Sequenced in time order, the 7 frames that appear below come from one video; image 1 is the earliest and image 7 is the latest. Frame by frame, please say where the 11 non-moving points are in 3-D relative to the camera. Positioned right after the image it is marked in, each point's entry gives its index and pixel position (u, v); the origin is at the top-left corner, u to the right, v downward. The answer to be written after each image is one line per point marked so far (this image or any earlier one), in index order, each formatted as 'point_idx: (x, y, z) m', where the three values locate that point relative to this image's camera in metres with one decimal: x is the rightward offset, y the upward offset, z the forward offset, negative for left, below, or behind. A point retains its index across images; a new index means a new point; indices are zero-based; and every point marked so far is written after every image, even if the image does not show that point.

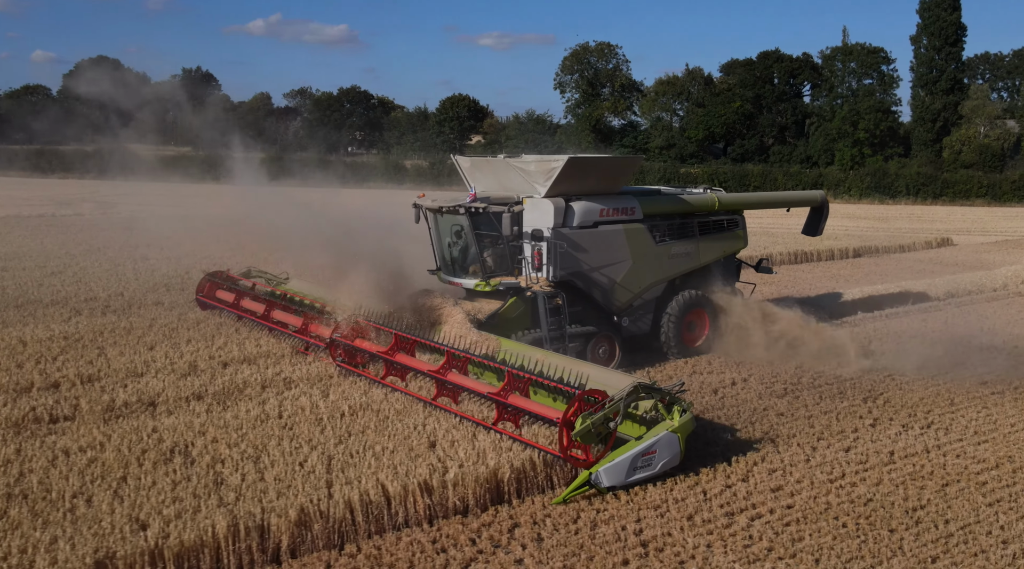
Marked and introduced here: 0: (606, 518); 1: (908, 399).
0: (+0.5, -1.2, +4.4) m
1: (+3.2, -1.0, +6.6) m
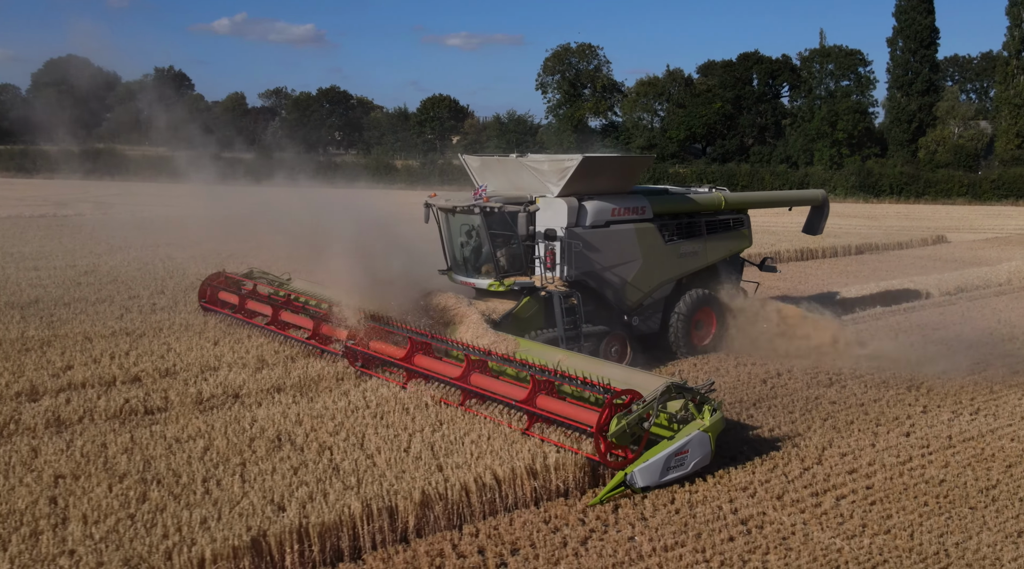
0: (+1.1, -1.2, +4.6) m
1: (+3.7, -0.9, +6.9) m
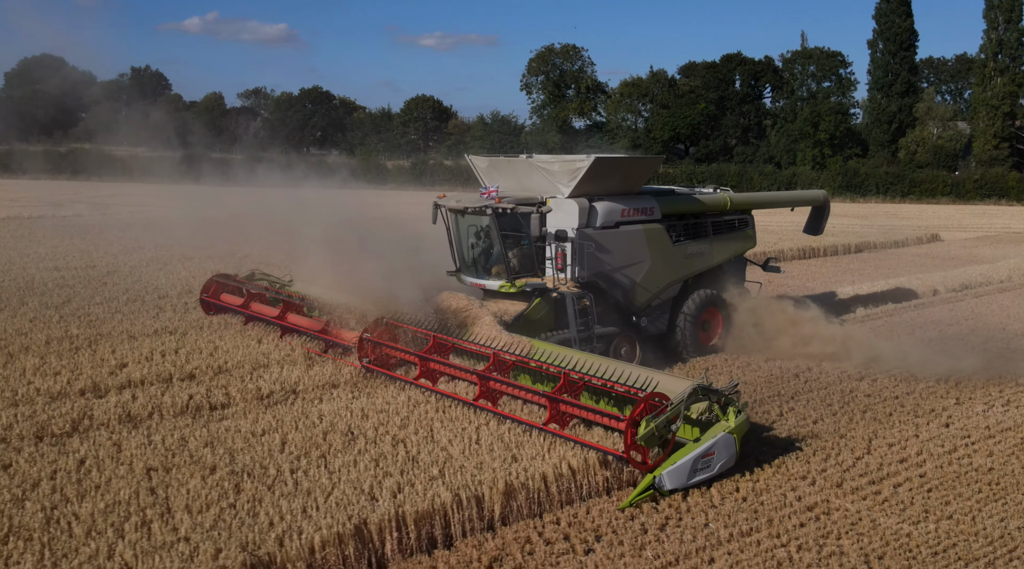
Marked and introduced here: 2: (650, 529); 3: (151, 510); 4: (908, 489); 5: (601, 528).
0: (+1.5, -1.2, +4.7) m
1: (+4.0, -0.9, +7.1) m
2: (+0.7, -1.2, +4.2) m
3: (-1.6, -1.0, +3.7) m
4: (+2.3, -1.2, +4.7) m
5: (+0.5, -1.2, +4.1) m
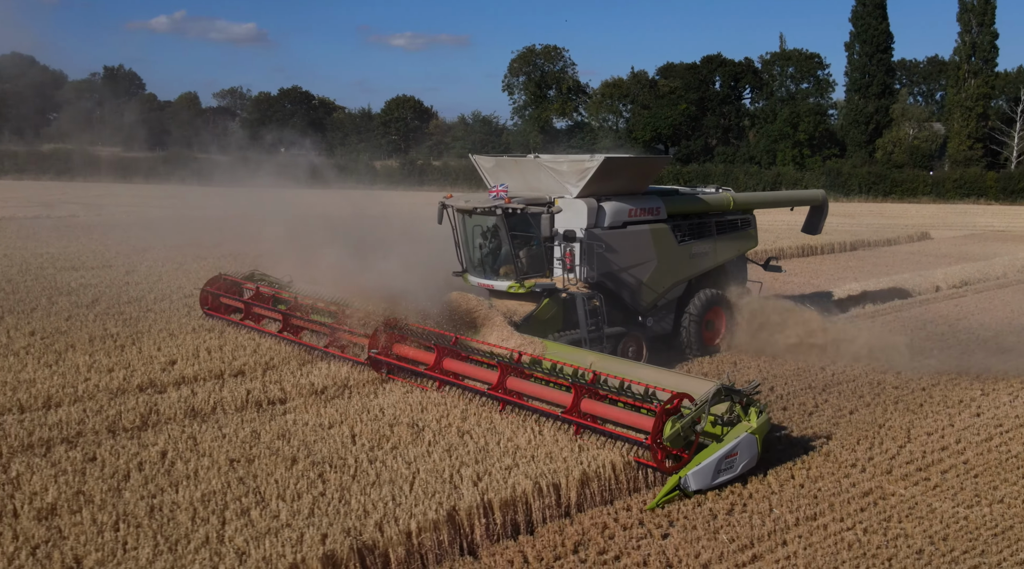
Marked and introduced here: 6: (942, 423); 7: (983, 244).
0: (+1.8, -1.1, +4.9) m
1: (+4.3, -0.8, +7.4) m
2: (+1.1, -1.2, +4.3) m
3: (-1.2, -1.0, +3.7) m
4: (+2.7, -1.1, +4.9) m
5: (+0.8, -1.2, +4.3) m
6: (+3.1, -1.0, +5.9) m
7: (+11.3, +1.0, +19.7) m
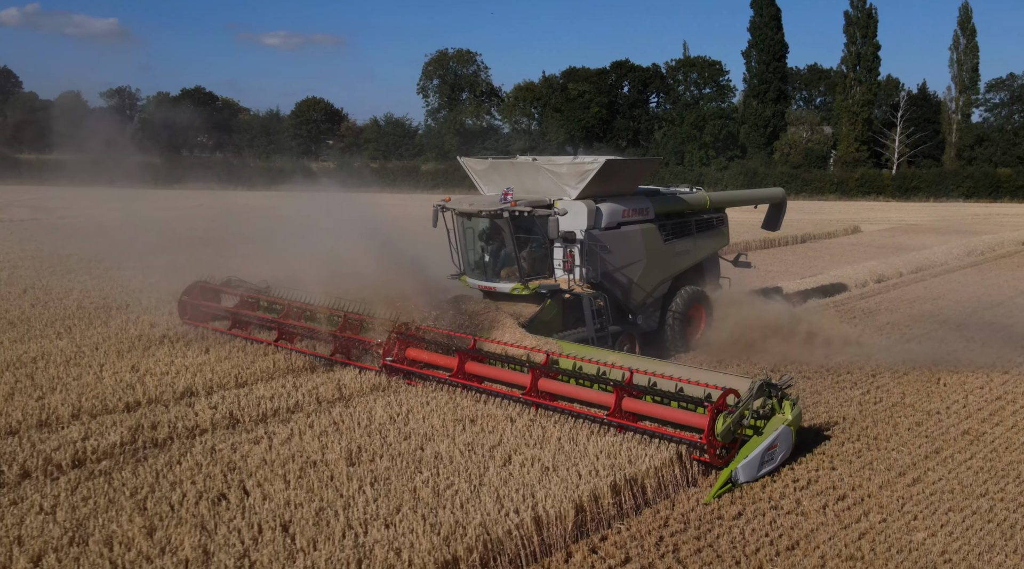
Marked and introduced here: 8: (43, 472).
0: (+2.8, -1.0, +5.7) m
1: (+5.0, -0.6, +8.5) m
2: (+2.2, -1.0, +5.1) m
3: (0.0, -0.9, +4.3) m
4: (+3.7, -0.9, +5.9) m
5: (+1.9, -1.0, +5.0) m
6: (+4.0, -0.8, +6.9) m
7: (+10.5, +1.3, +21.6) m
8: (-2.4, -1.0, +4.3) m
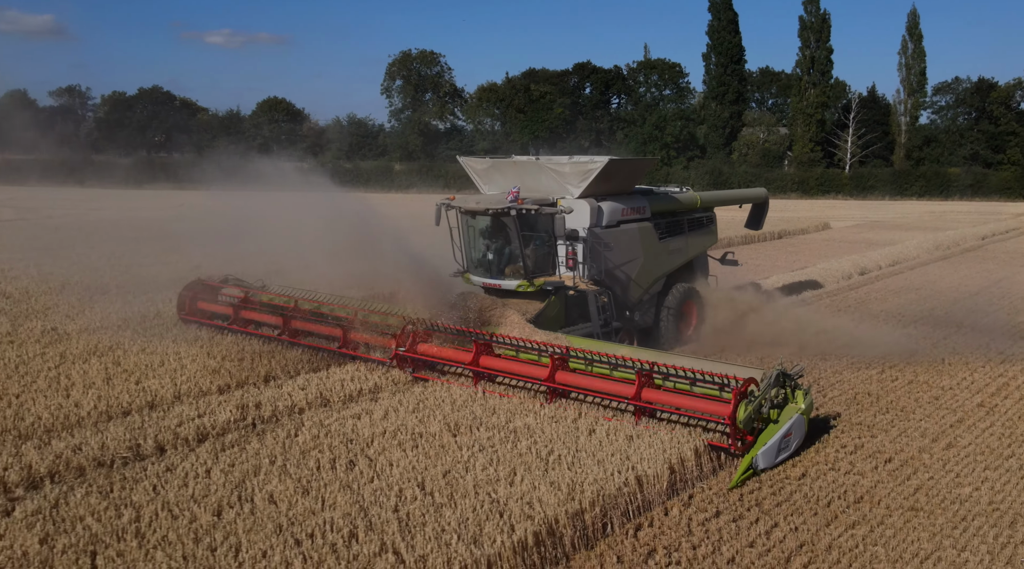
0: (+3.3, -0.8, +6.3) m
1: (+5.3, -0.5, +9.2) m
2: (+2.7, -0.9, +5.7) m
3: (+0.5, -0.8, +4.7) m
4: (+4.1, -0.8, +6.5) m
5: (+2.4, -0.9, +5.6) m
6: (+4.4, -0.7, +7.5) m
7: (+10.1, +1.4, +22.5) m
8: (-1.9, -0.9, +4.7) m
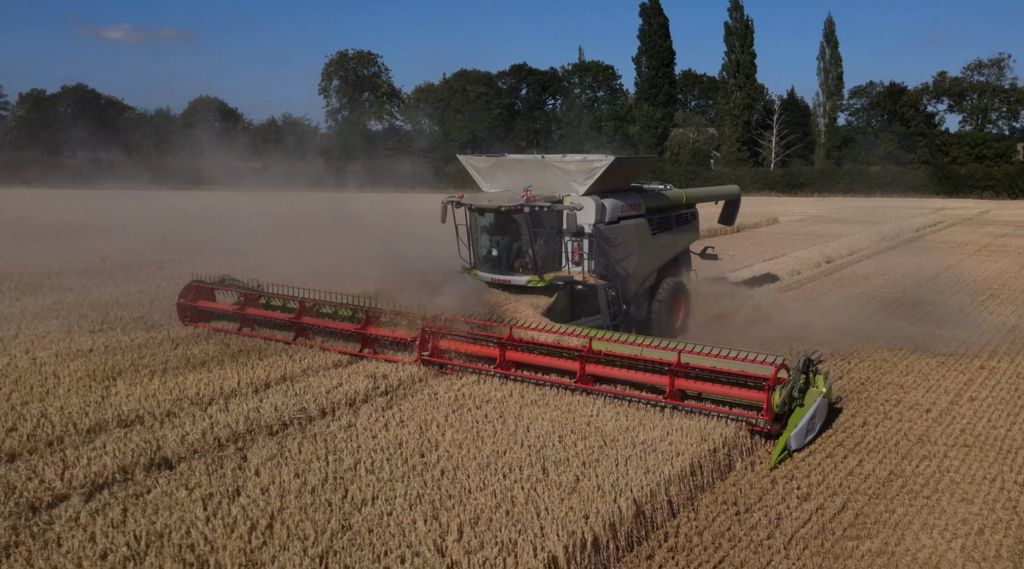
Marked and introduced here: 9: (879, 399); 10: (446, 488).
0: (+3.9, -0.6, +7.3) m
1: (+5.7, -0.3, +10.3) m
2: (+3.4, -0.7, +6.6) m
3: (+1.3, -0.6, +5.4) m
4: (+4.7, -0.6, +7.6) m
5: (+3.1, -0.7, +6.5) m
6: (+4.9, -0.5, +8.6) m
7: (+9.3, +1.7, +24.0) m
8: (-1.1, -0.8, +5.2) m
9: (+2.8, -0.8, +6.1) m
10: (-0.3, -1.0, +4.0) m
